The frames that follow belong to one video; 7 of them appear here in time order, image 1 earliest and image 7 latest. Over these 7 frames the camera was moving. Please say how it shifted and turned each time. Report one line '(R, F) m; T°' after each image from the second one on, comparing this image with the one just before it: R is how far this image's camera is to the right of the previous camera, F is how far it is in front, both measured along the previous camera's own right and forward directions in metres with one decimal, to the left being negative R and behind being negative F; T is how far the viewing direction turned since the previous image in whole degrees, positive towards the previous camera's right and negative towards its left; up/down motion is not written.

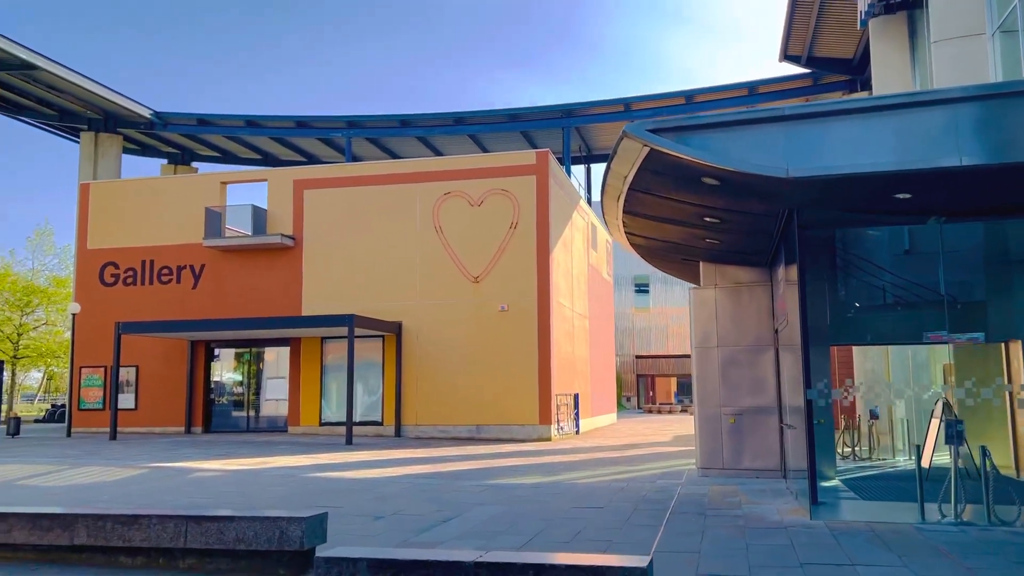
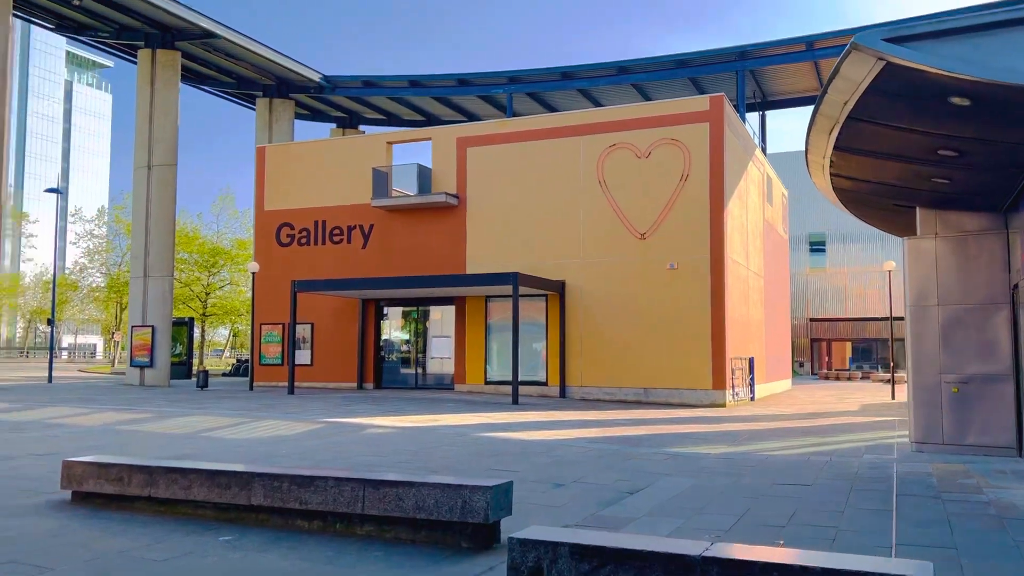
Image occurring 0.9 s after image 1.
(-0.4, +1.0) m; -11°
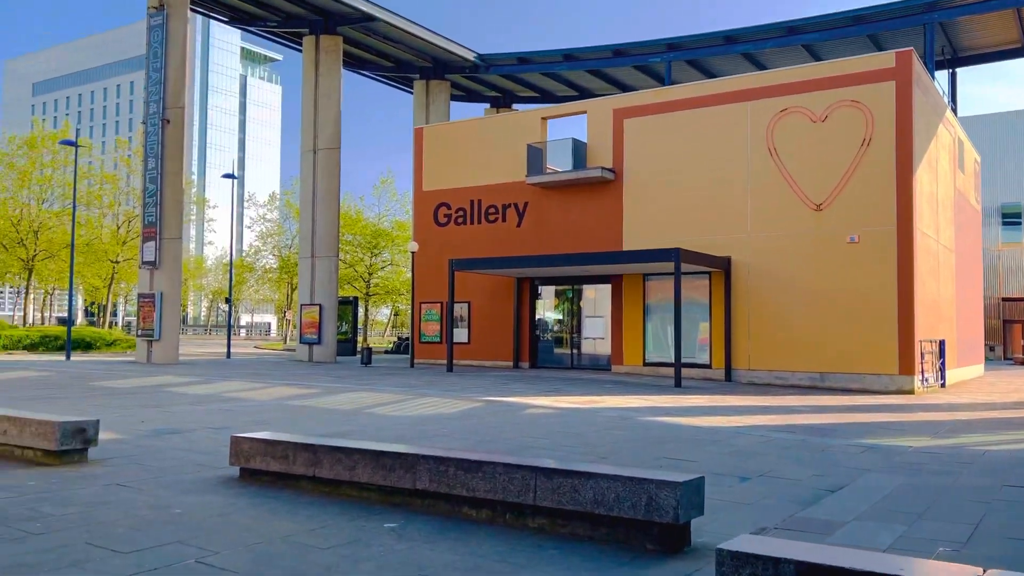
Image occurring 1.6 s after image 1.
(-0.3, +0.7) m; -10°
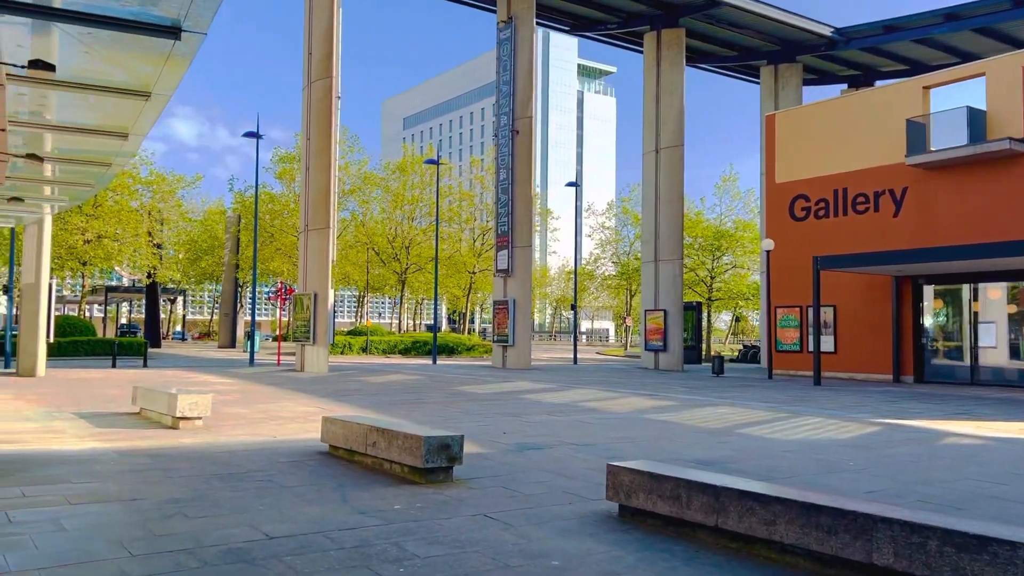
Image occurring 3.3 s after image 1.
(-0.8, +1.5) m; -23°
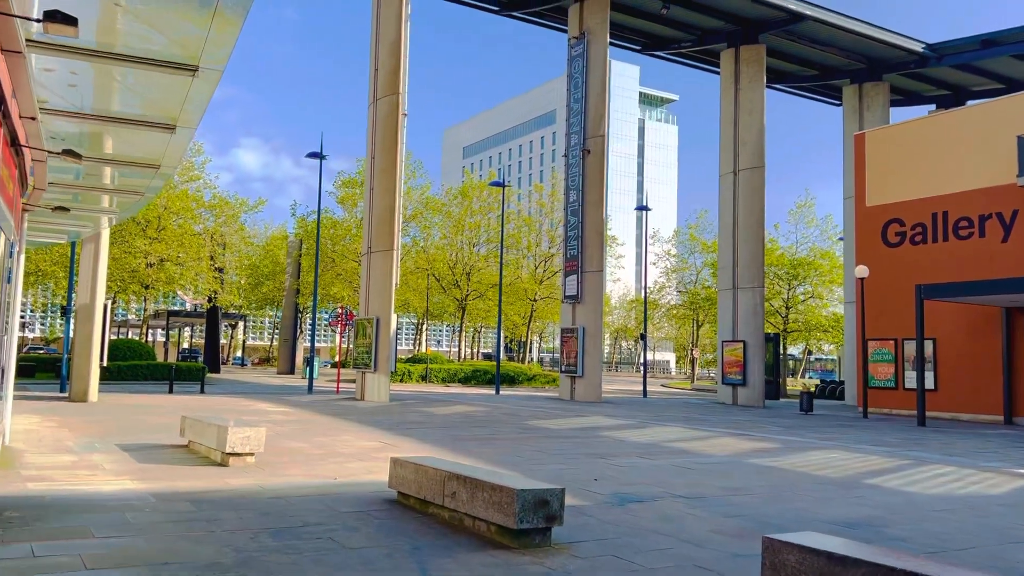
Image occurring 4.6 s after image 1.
(-0.4, +1.3) m; -4°
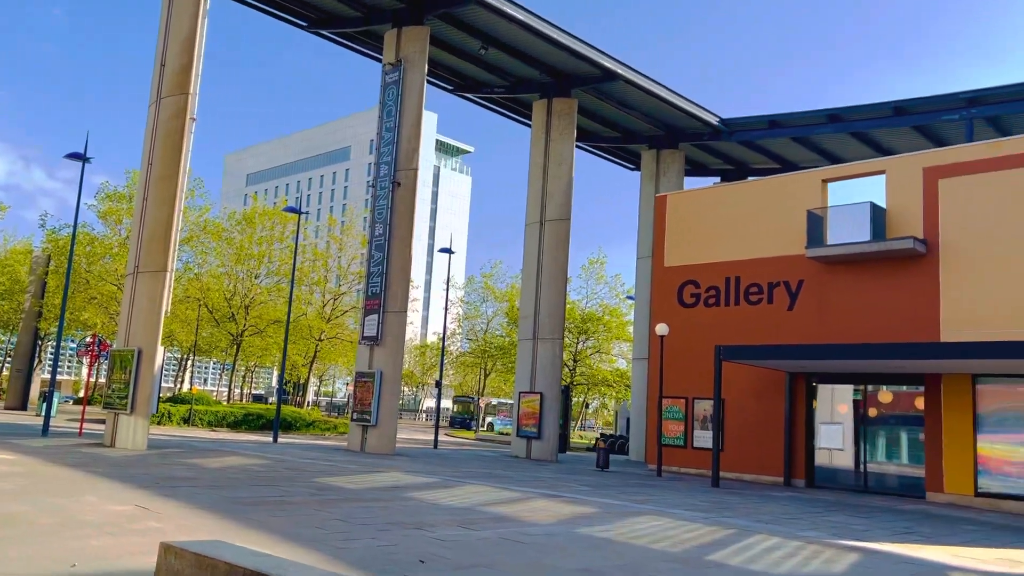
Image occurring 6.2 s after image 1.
(-0.4, +1.6) m; +15°
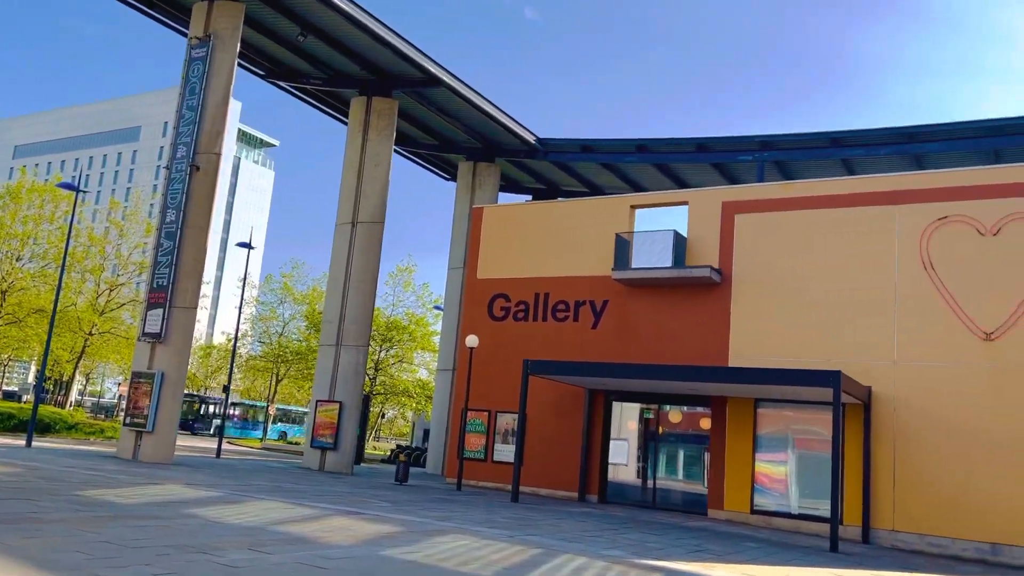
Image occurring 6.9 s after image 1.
(-0.2, +0.6) m; +14°
